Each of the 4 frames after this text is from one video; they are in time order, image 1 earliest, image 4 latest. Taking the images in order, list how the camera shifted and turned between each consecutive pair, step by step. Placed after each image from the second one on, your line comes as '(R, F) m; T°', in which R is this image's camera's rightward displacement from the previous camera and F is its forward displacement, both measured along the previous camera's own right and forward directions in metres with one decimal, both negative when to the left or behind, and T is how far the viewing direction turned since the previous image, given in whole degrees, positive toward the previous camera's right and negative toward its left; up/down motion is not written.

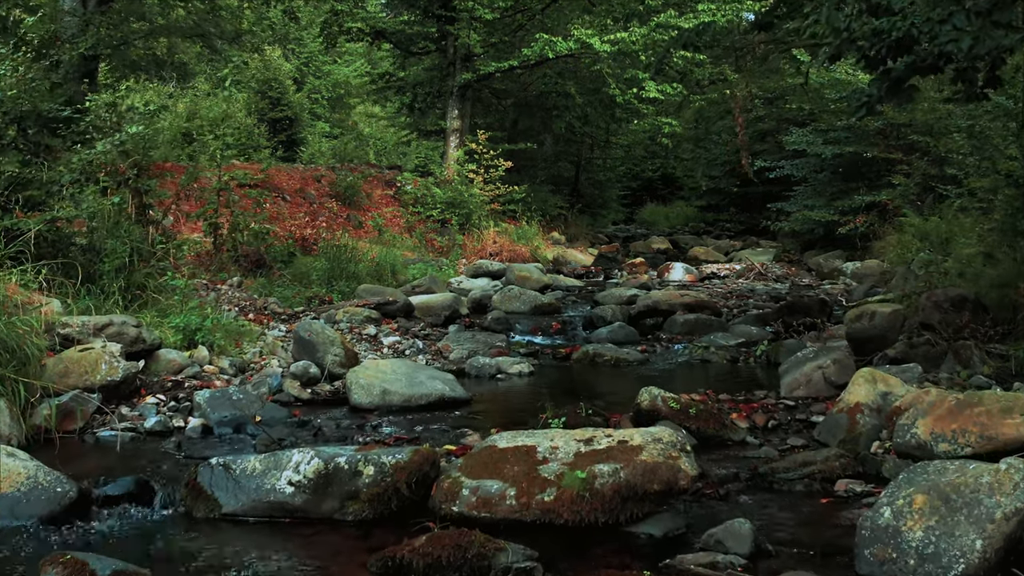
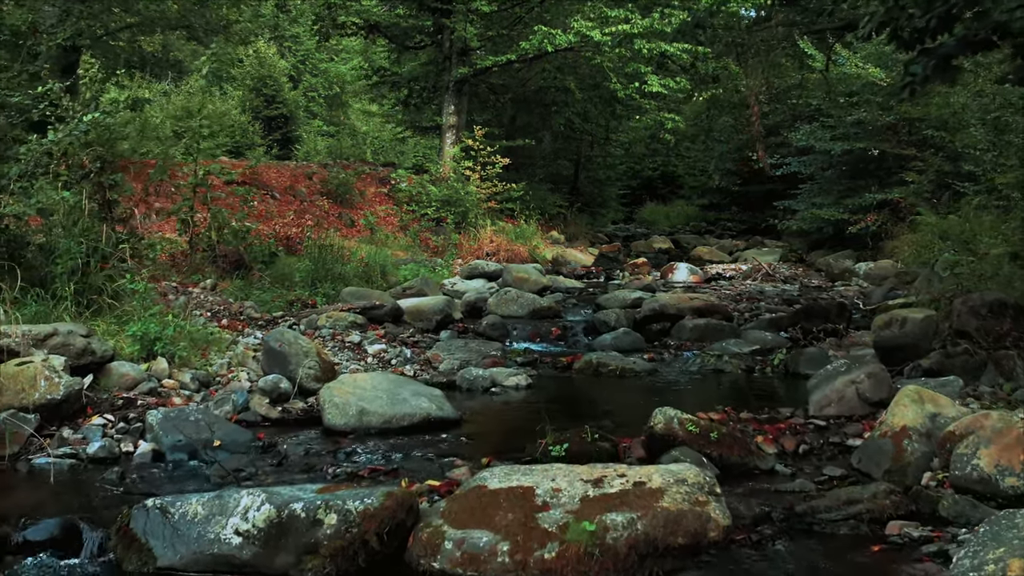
(0.0, +0.7) m; 0°
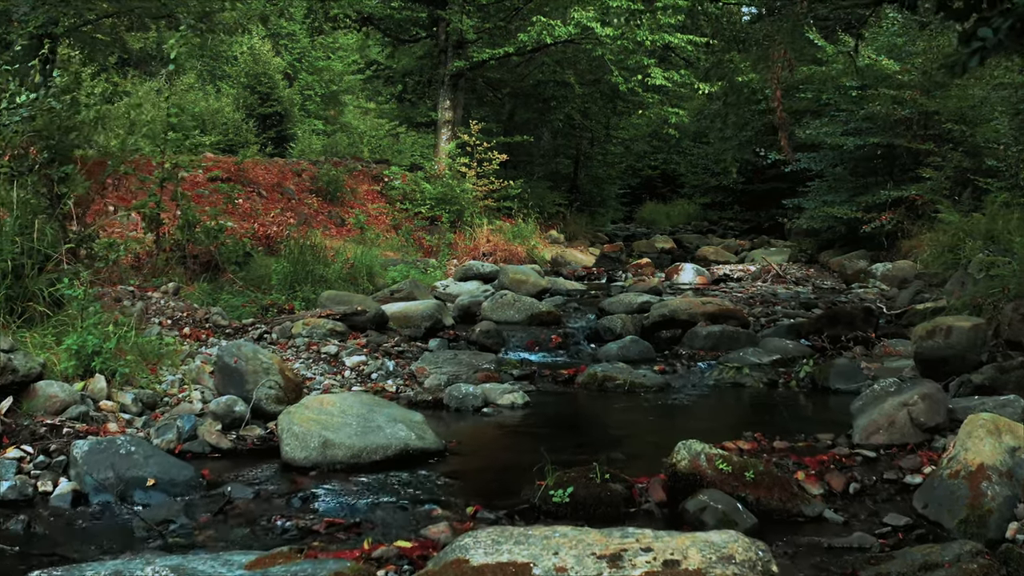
(0.0, +0.8) m; 0°
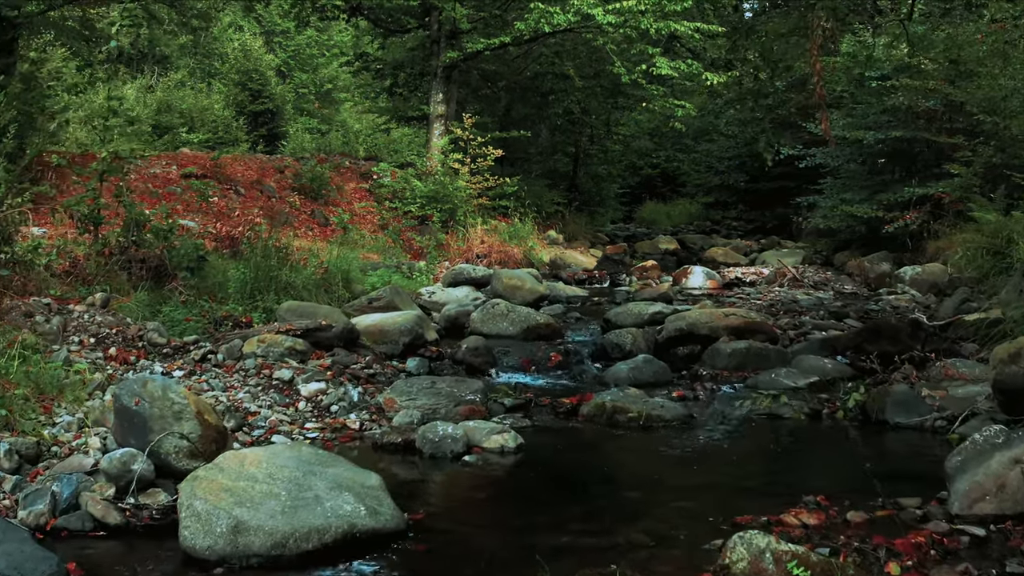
(+0.1, +1.2) m; 0°
